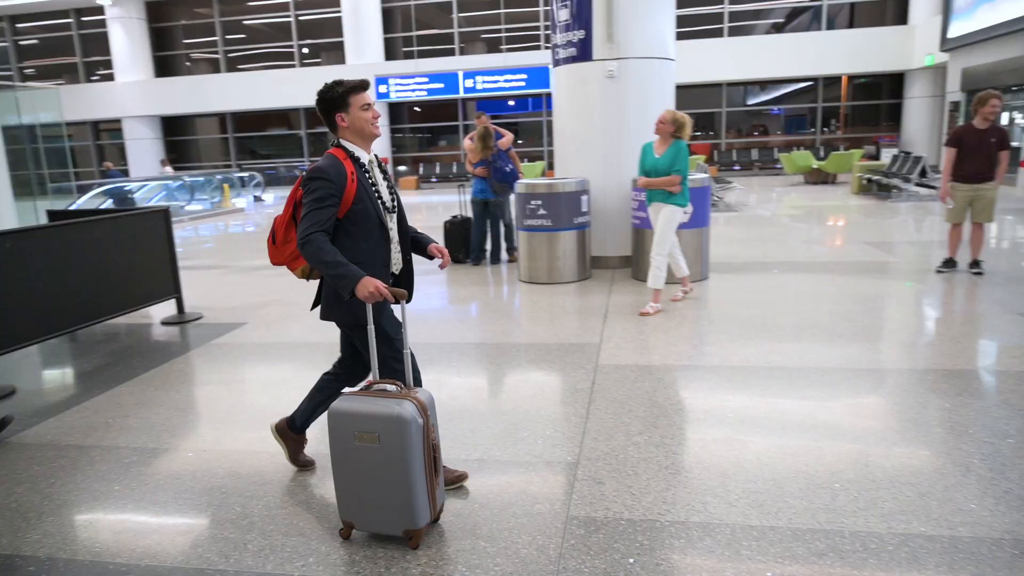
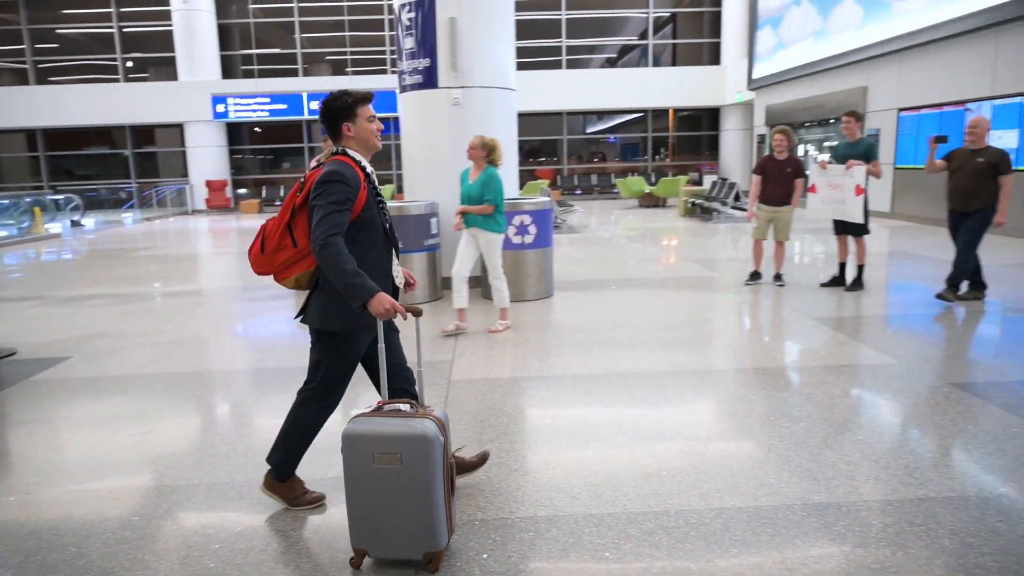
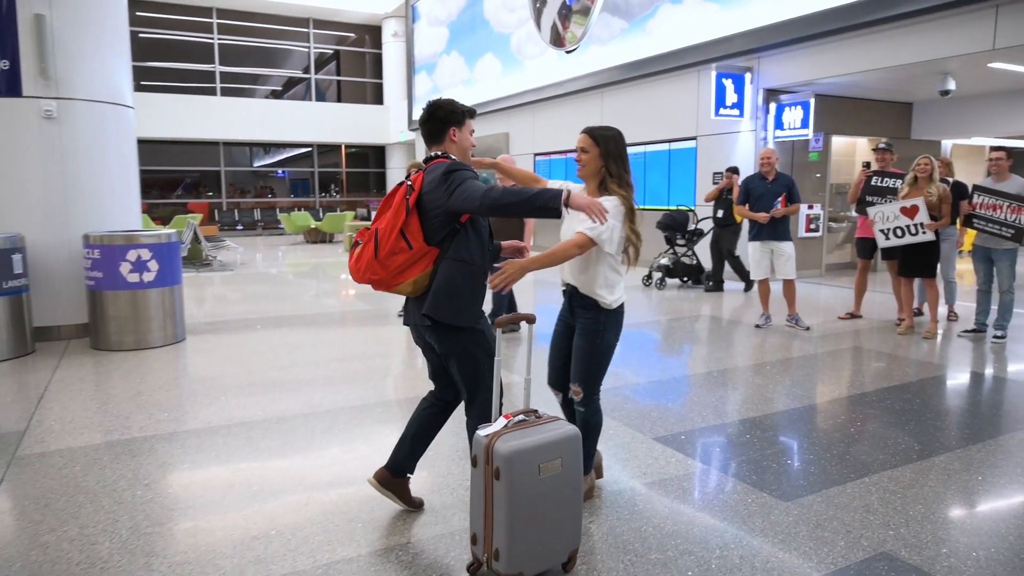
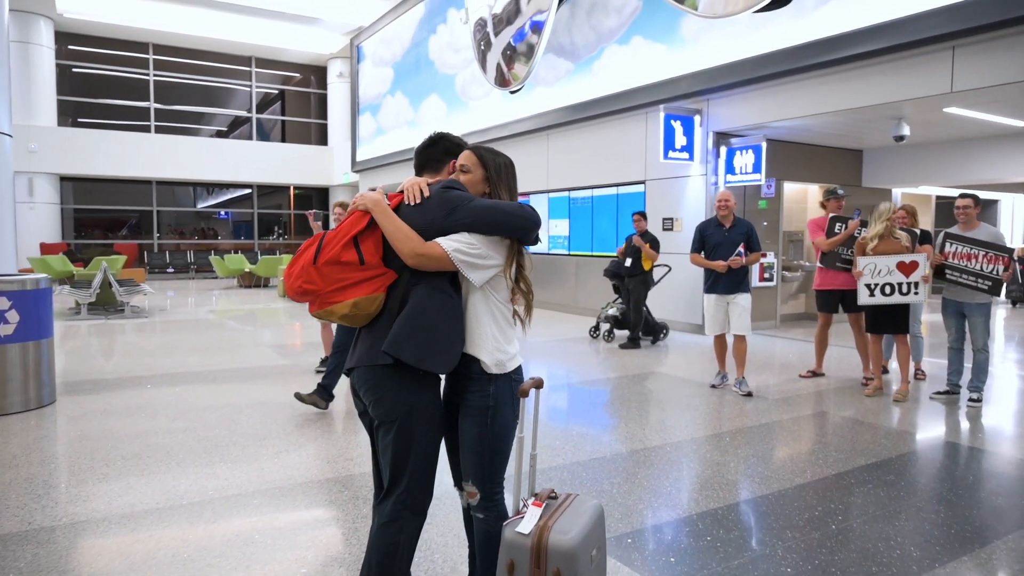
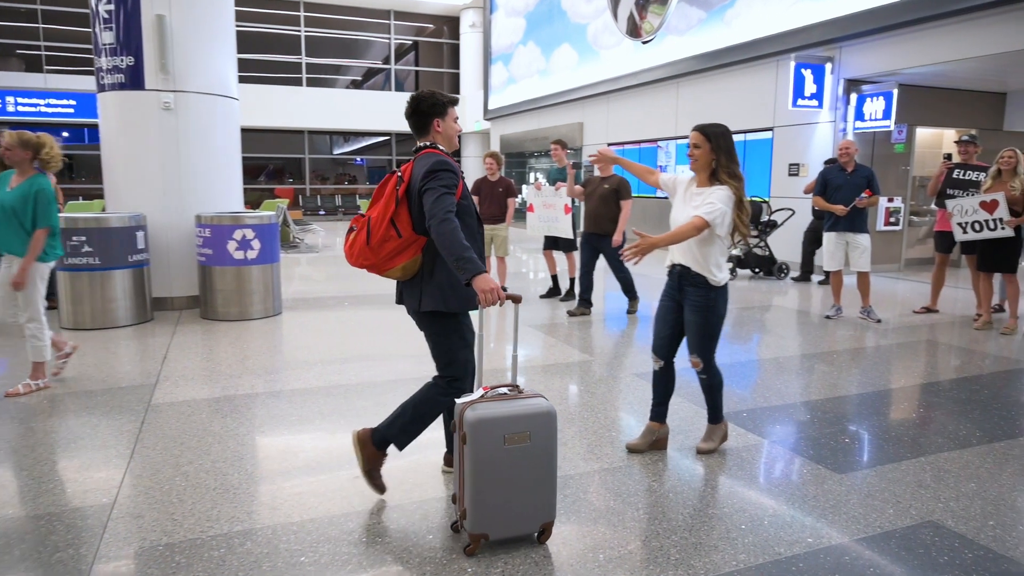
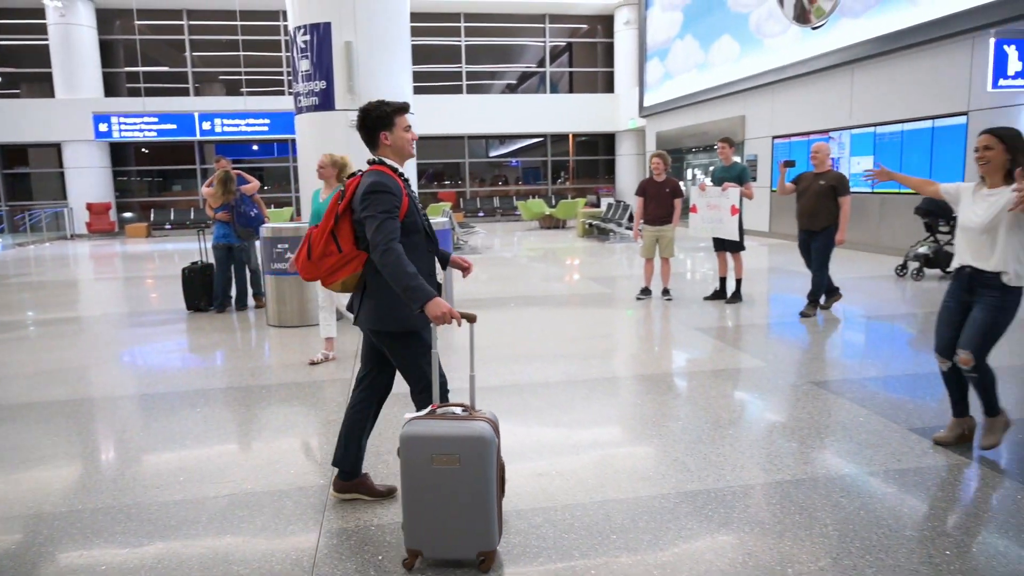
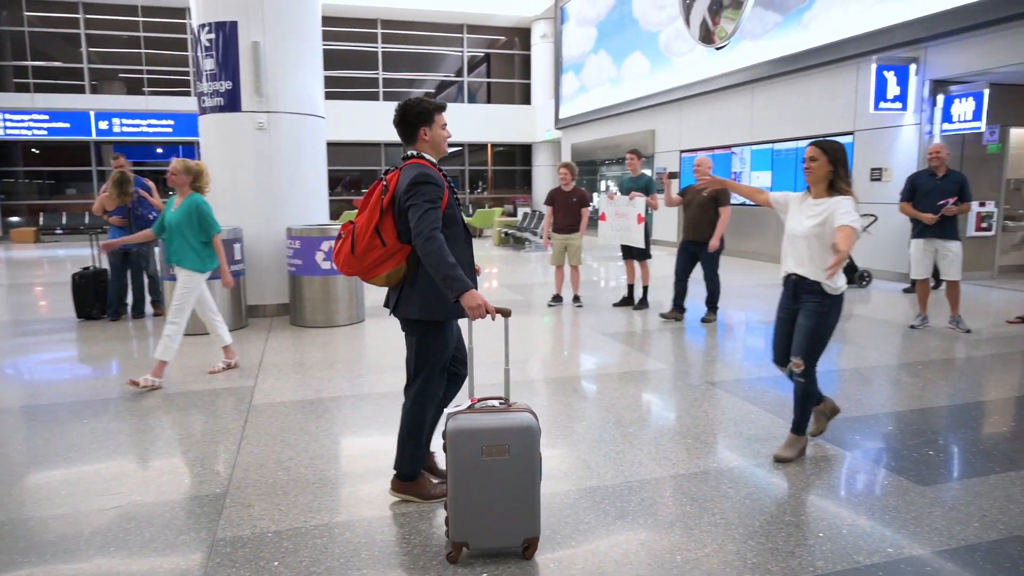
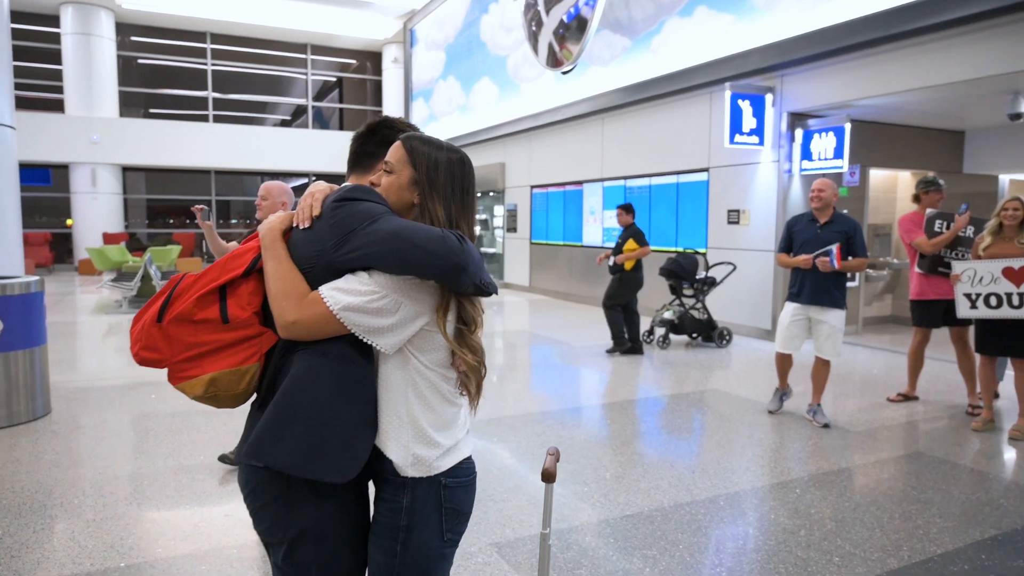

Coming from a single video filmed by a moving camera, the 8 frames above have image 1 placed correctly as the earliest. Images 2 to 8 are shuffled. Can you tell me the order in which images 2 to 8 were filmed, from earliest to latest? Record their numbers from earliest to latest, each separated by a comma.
2, 6, 7, 5, 3, 4, 8
